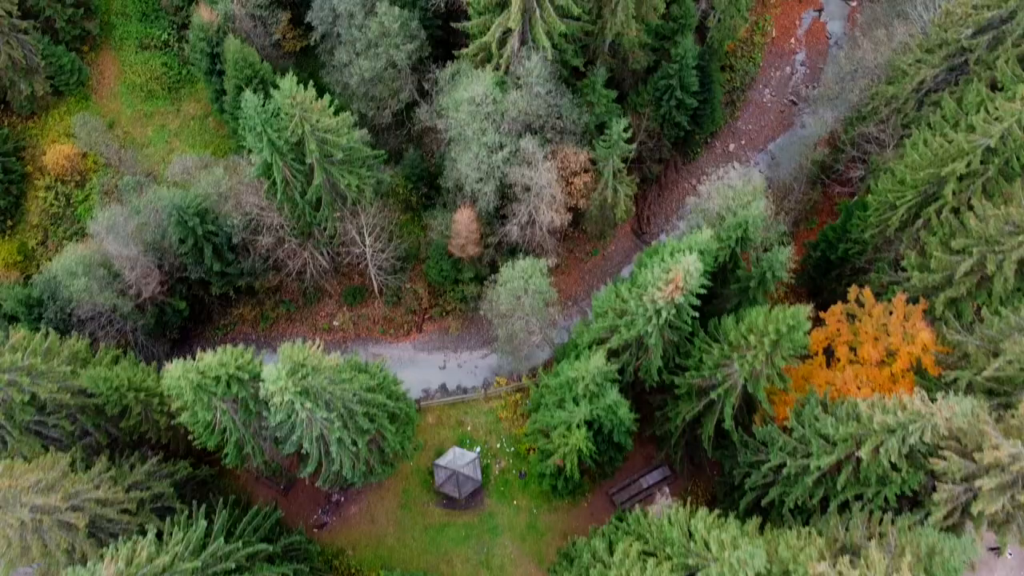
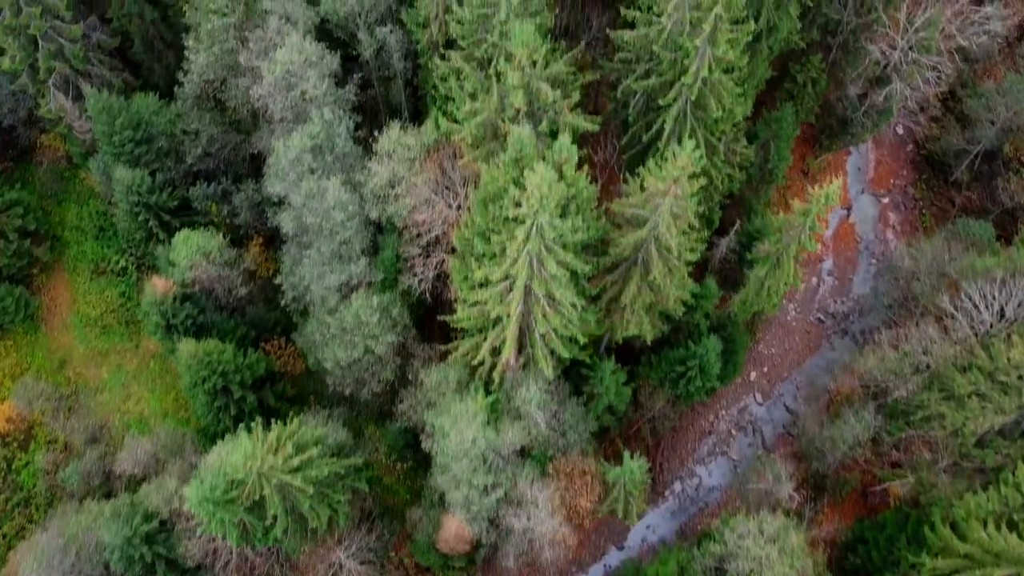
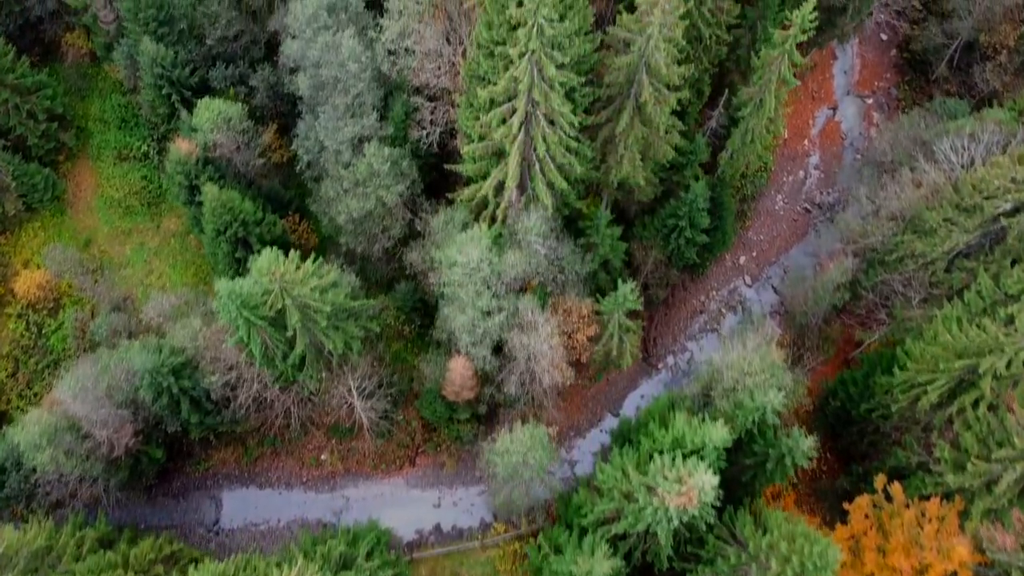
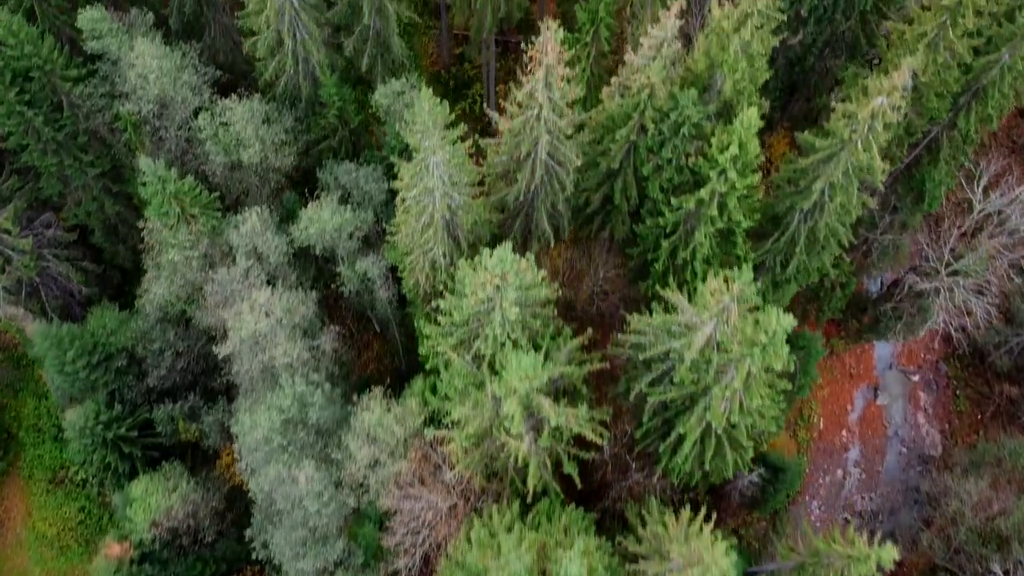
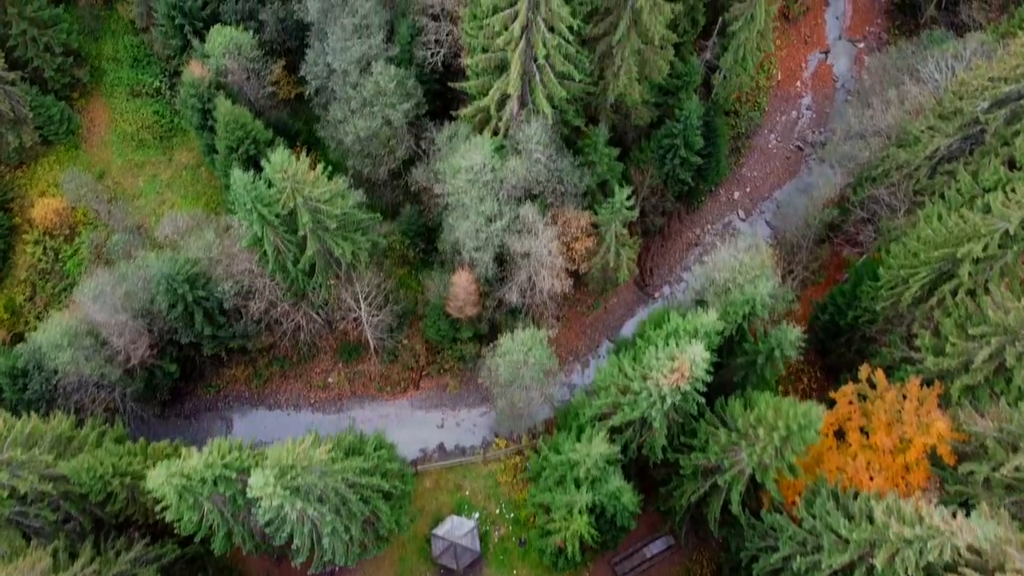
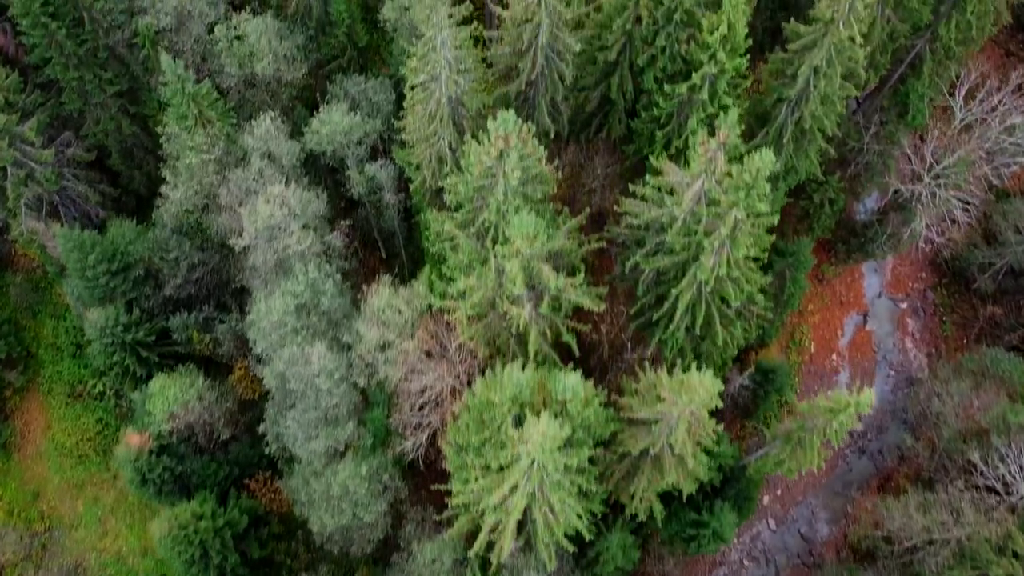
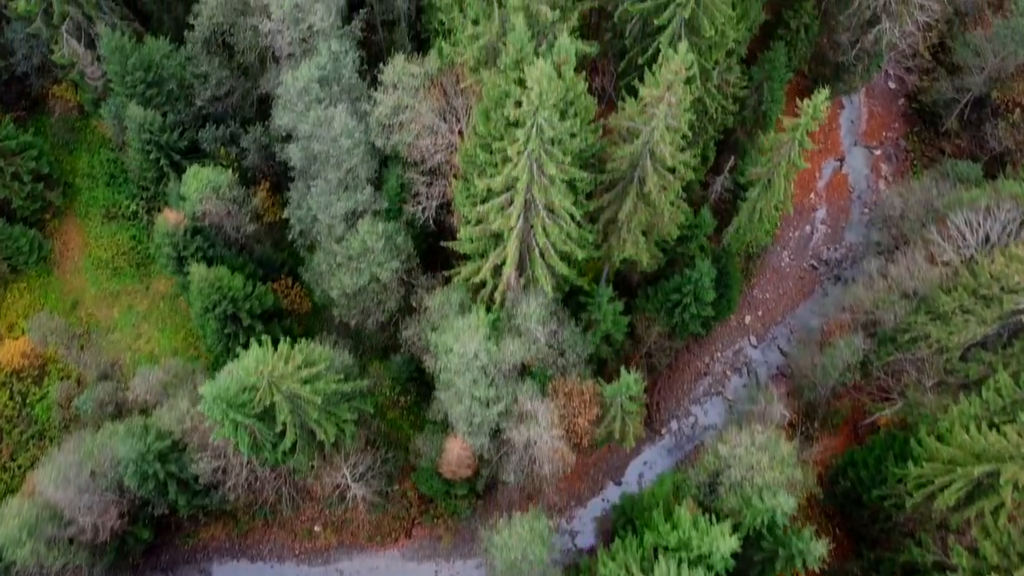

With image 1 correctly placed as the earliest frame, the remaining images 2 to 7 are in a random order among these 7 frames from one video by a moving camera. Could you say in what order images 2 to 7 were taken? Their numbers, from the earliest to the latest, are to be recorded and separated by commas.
5, 3, 7, 2, 6, 4
